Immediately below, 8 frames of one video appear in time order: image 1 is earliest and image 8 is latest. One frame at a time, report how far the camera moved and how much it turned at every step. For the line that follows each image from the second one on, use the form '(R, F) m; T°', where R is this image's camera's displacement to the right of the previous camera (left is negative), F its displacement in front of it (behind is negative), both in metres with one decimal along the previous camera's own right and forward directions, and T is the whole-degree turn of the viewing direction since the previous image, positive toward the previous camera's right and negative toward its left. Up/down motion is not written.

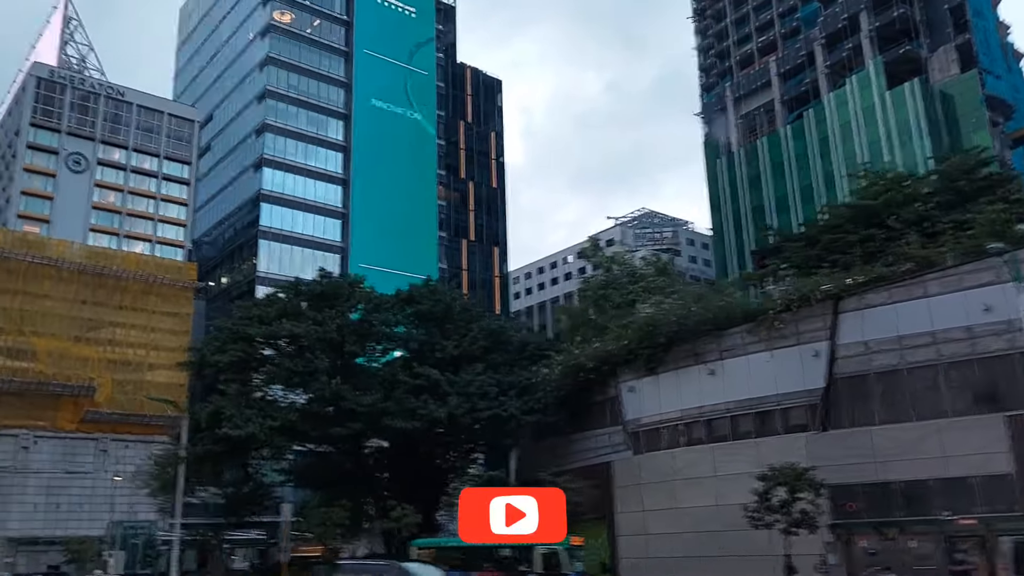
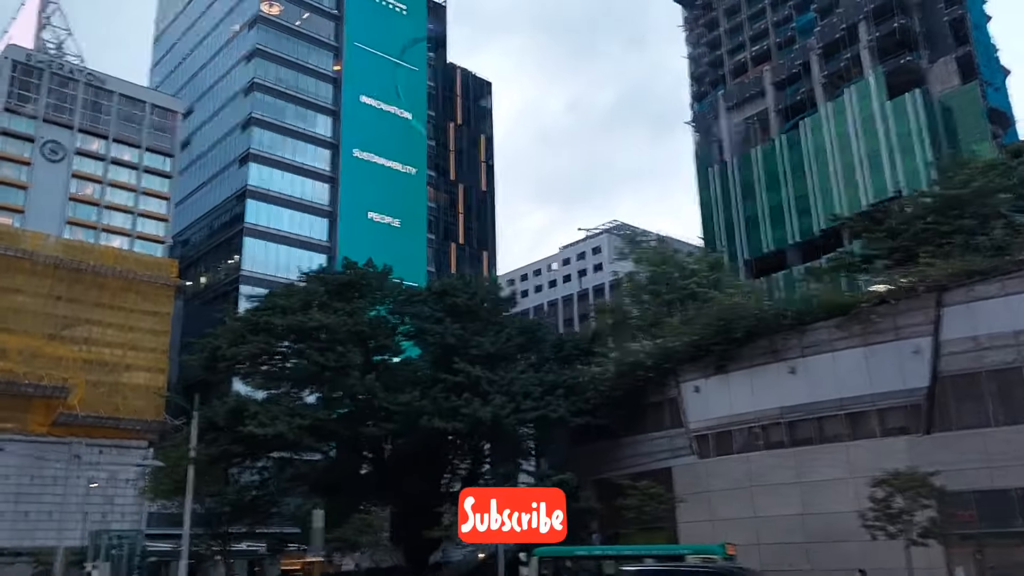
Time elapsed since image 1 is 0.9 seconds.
(-3.1, +2.4) m; +3°
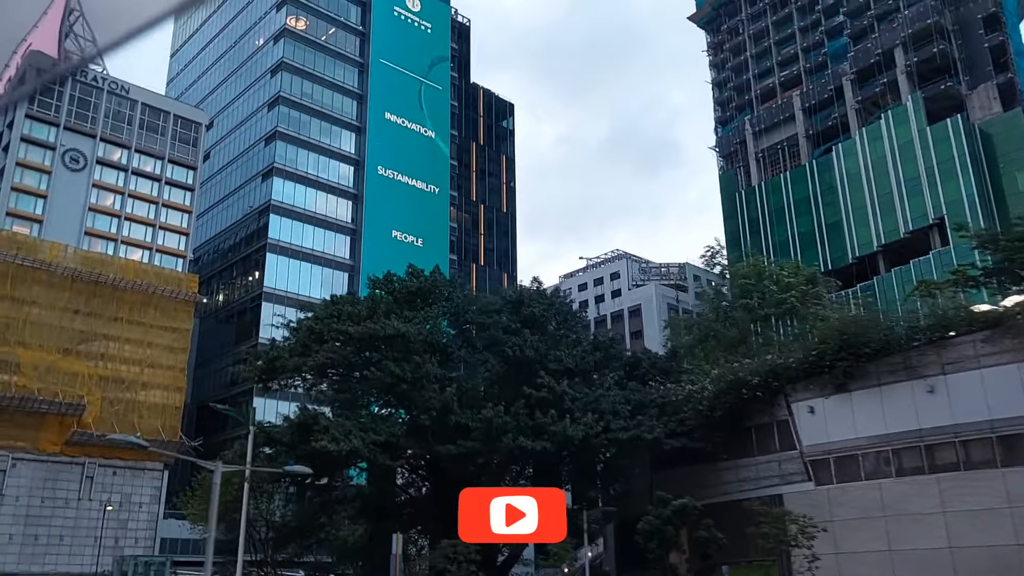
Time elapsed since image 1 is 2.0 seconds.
(-3.1, +2.3) m; 0°
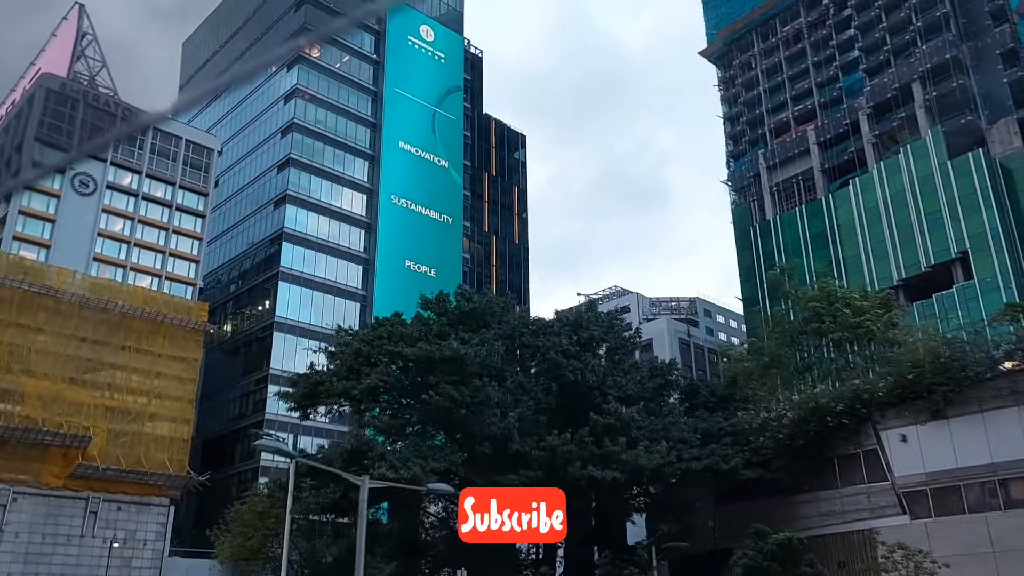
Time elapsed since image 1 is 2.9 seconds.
(-2.3, +1.6) m; +1°
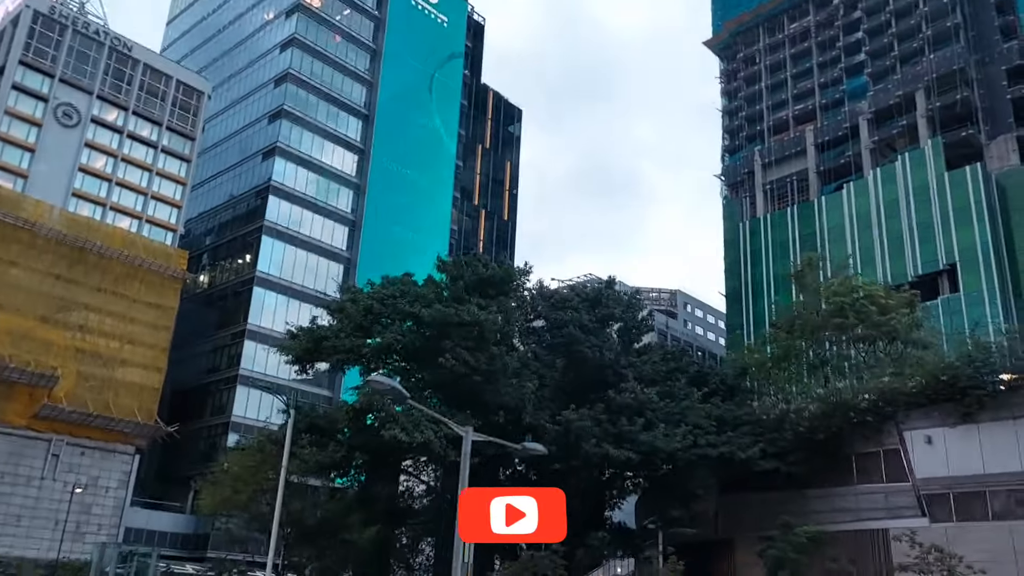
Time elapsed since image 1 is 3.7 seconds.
(-1.6, +1.1) m; +2°
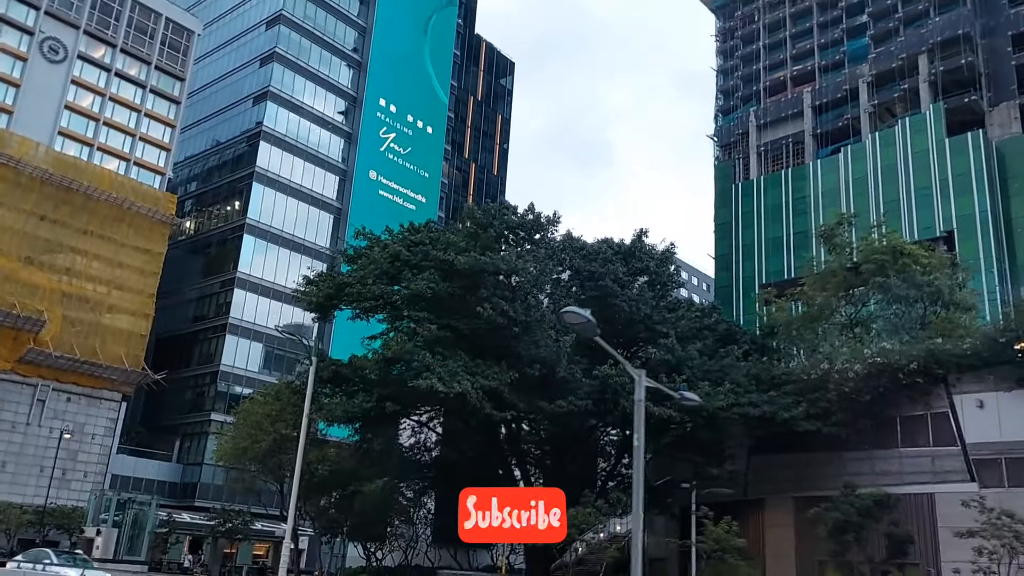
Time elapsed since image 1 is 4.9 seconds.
(-1.9, +1.1) m; +2°
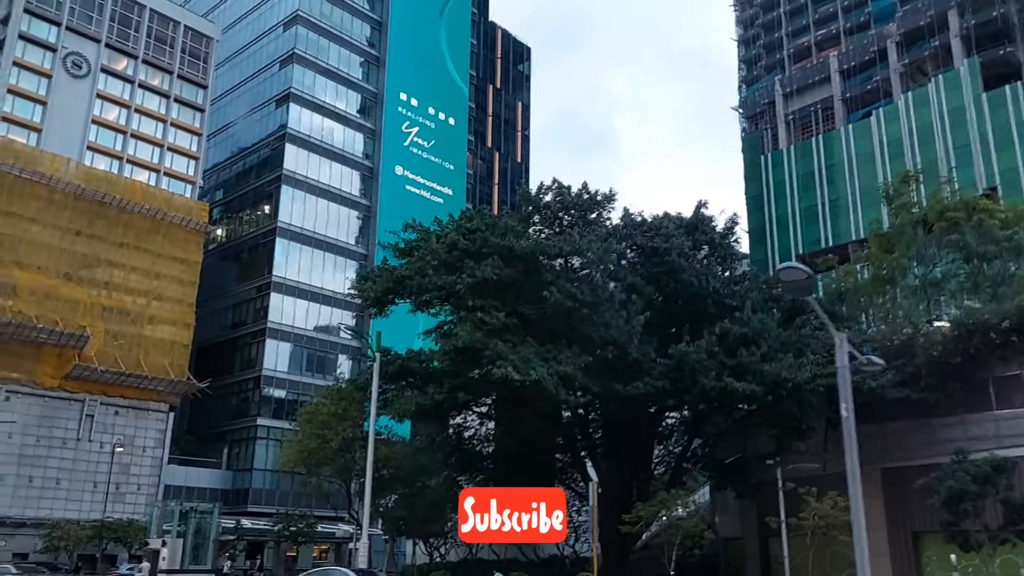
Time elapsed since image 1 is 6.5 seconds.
(-1.3, +0.7) m; -1°
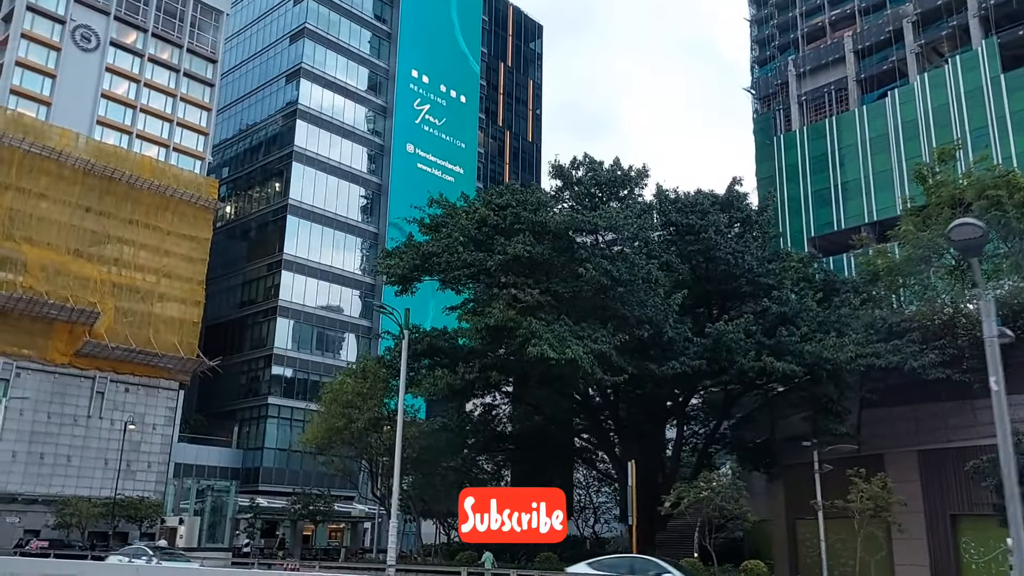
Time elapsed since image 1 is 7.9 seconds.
(-0.9, +0.5) m; 0°
